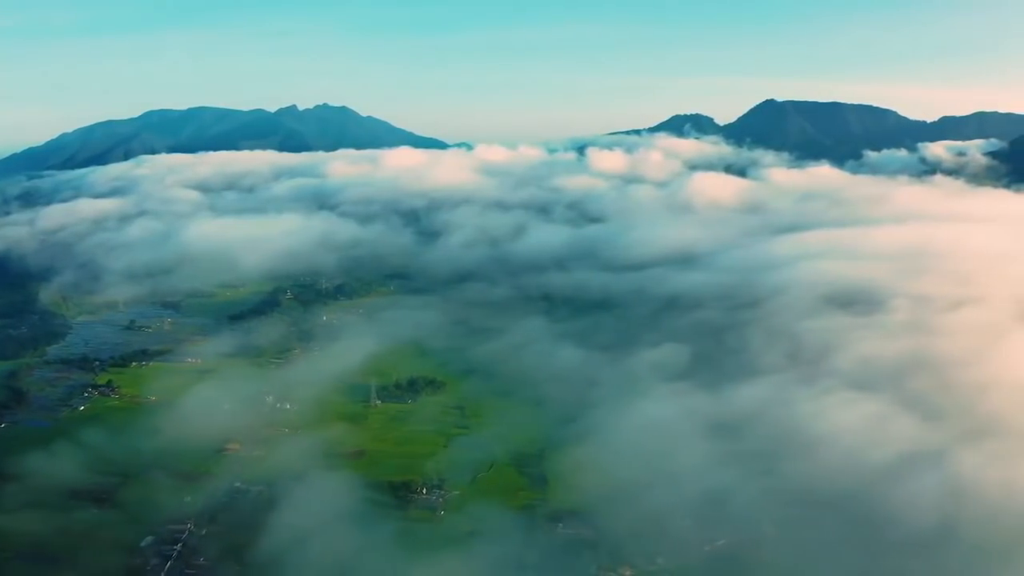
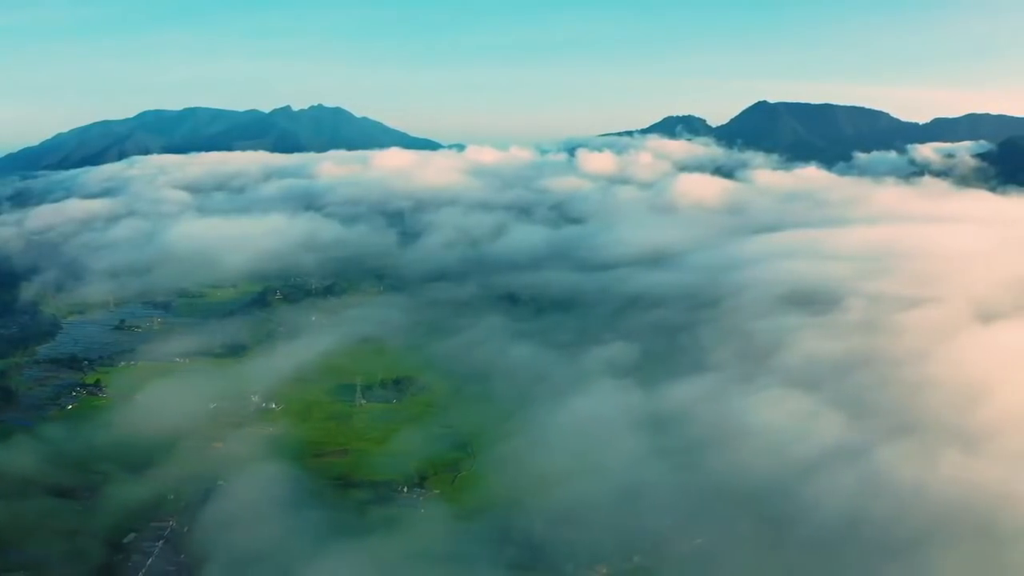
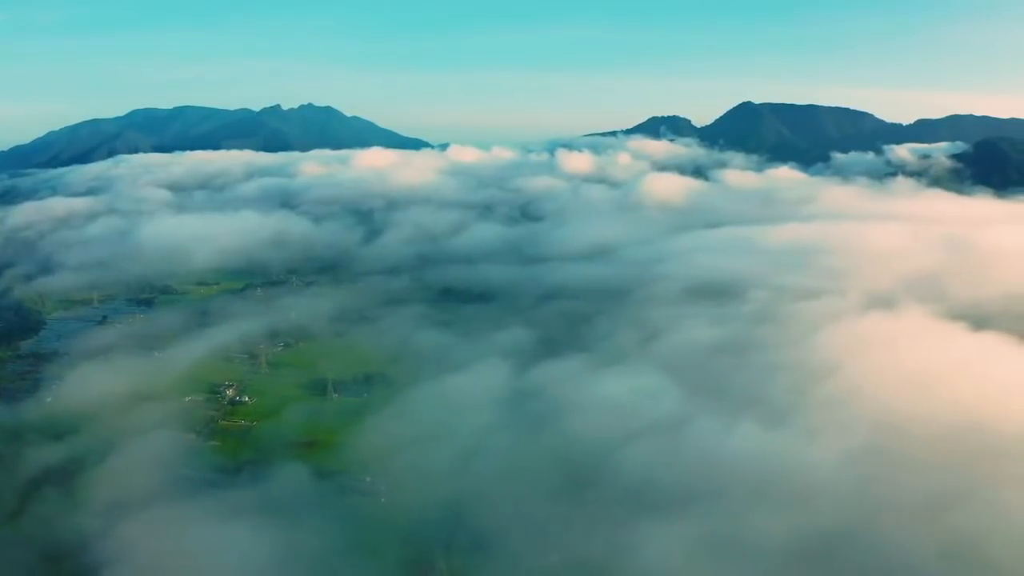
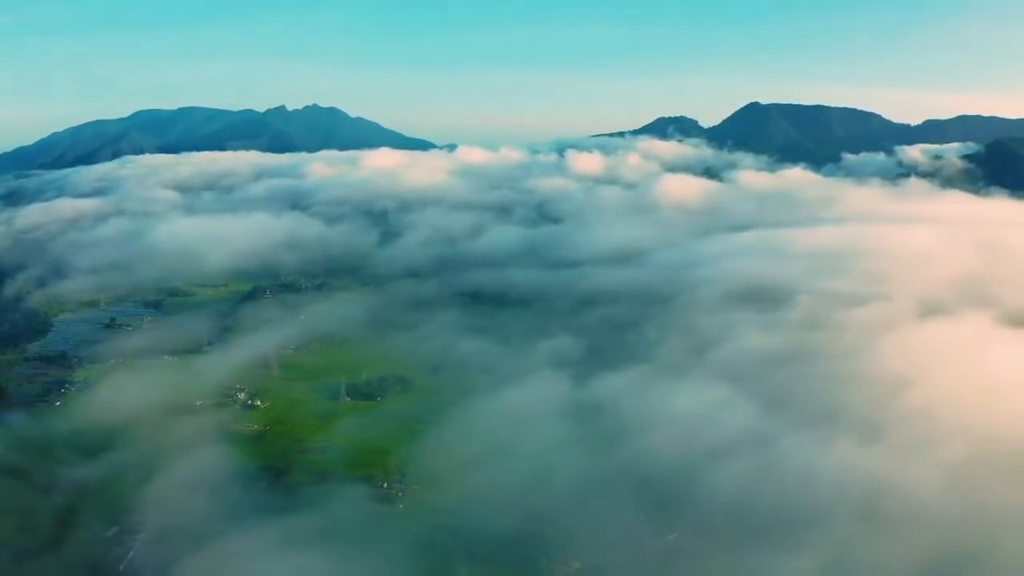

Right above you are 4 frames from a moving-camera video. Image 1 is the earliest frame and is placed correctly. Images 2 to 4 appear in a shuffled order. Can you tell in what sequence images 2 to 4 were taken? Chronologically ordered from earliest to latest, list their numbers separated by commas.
2, 4, 3
